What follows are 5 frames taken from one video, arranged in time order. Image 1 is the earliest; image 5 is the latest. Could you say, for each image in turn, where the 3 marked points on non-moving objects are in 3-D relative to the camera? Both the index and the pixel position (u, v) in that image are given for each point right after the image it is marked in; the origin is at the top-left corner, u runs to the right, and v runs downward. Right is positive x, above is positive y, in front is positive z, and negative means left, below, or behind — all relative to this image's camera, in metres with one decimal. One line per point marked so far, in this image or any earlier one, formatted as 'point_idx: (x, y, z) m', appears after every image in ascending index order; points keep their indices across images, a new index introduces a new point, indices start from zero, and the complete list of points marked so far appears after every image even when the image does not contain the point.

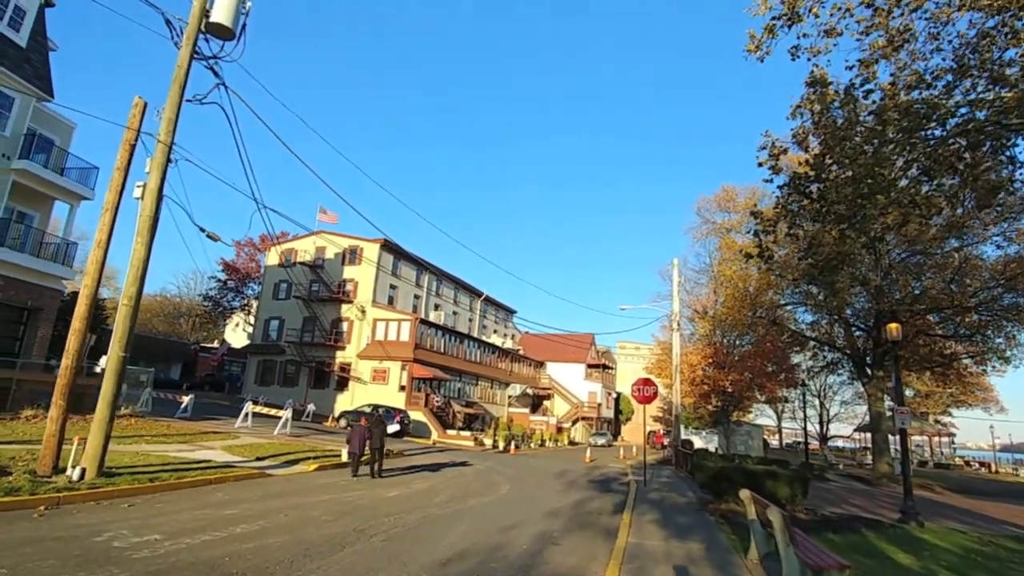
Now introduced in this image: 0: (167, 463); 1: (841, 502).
0: (-6.6, -3.3, +12.7) m
1: (+7.5, -5.0, +15.3) m
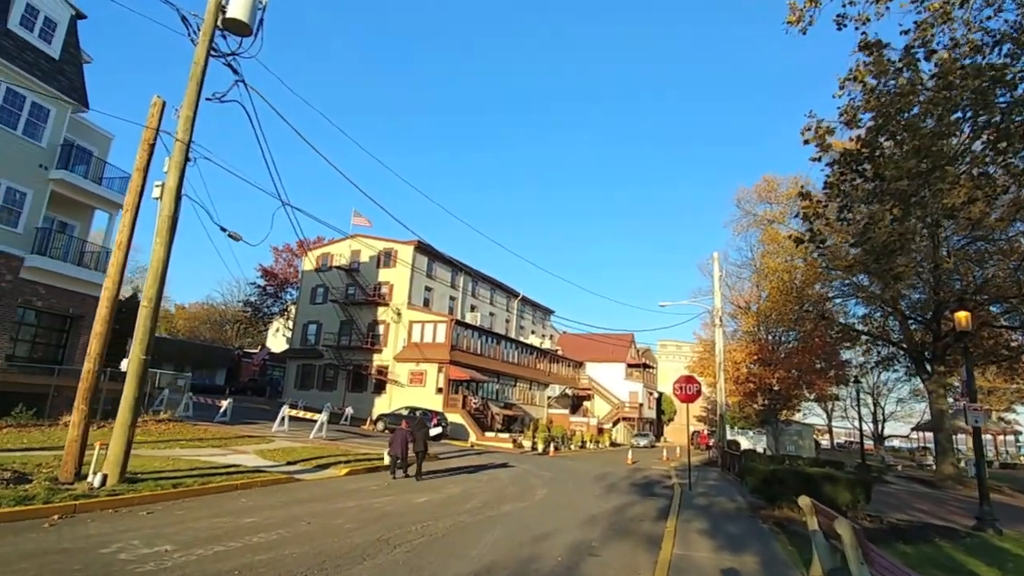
0: (-5.9, -3.3, +12.4) m
1: (+8.3, -4.7, +14.2) m
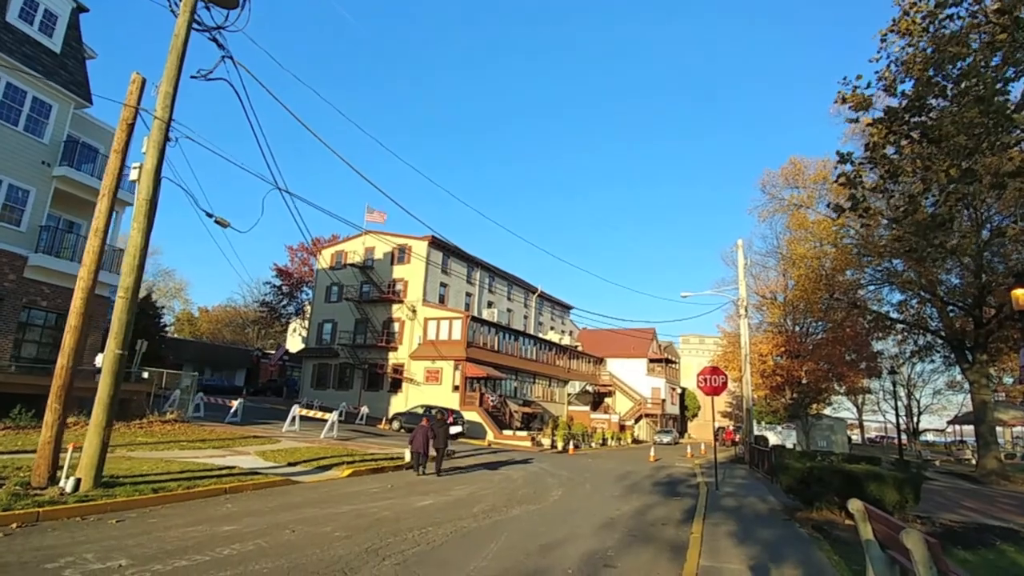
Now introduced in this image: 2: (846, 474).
0: (-5.7, -3.2, +11.6) m
1: (+8.6, -4.3, +13.0) m
2: (+5.1, -2.8, +10.2) m
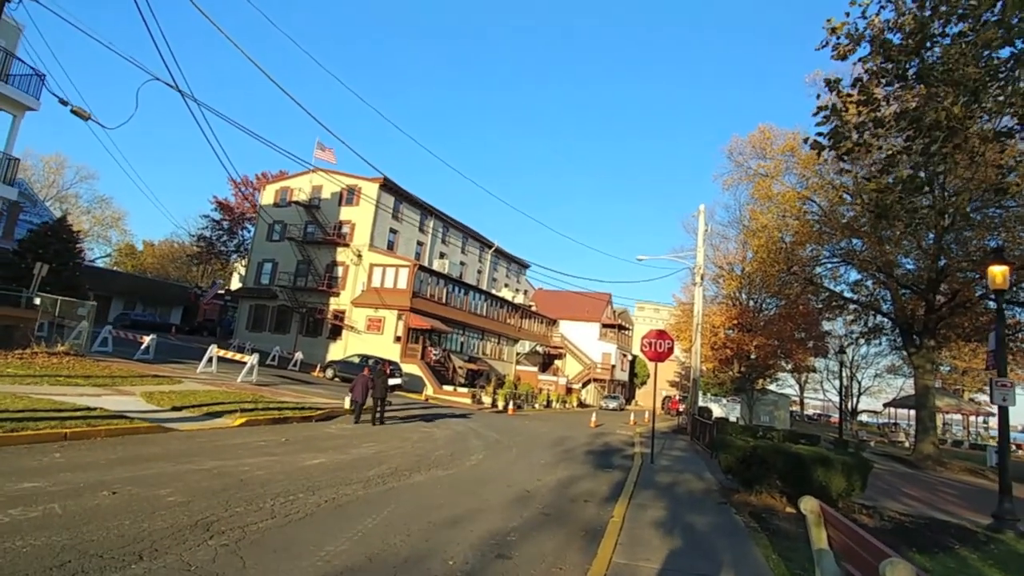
0: (-7.1, -1.8, +9.8) m
1: (+7.0, -3.8, +12.1) m
2: (+3.8, -2.3, +9.1) m
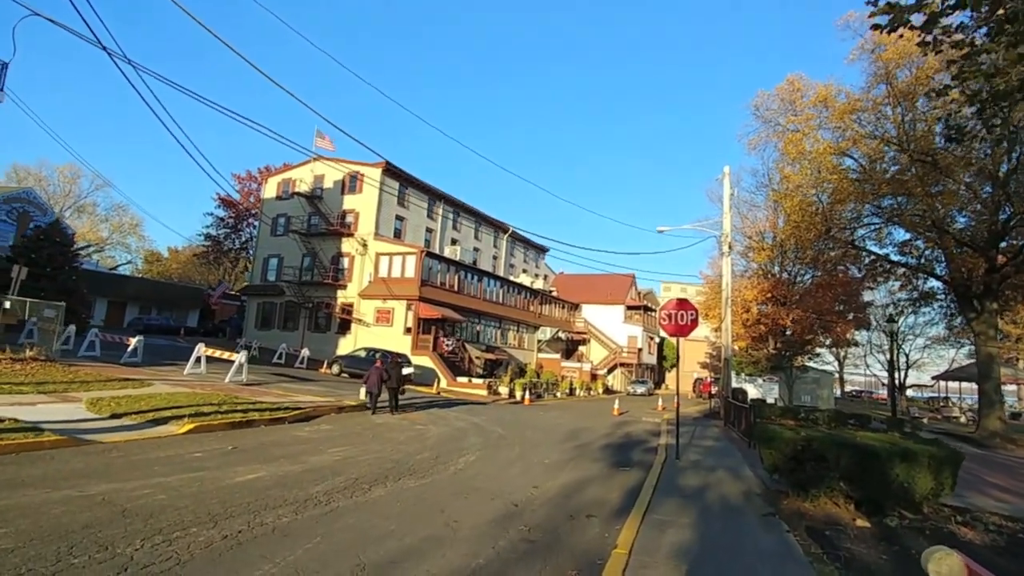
0: (-7.3, -1.7, +8.1) m
1: (+7.0, -3.0, +9.8) m
2: (+3.6, -1.6, +6.9) m
